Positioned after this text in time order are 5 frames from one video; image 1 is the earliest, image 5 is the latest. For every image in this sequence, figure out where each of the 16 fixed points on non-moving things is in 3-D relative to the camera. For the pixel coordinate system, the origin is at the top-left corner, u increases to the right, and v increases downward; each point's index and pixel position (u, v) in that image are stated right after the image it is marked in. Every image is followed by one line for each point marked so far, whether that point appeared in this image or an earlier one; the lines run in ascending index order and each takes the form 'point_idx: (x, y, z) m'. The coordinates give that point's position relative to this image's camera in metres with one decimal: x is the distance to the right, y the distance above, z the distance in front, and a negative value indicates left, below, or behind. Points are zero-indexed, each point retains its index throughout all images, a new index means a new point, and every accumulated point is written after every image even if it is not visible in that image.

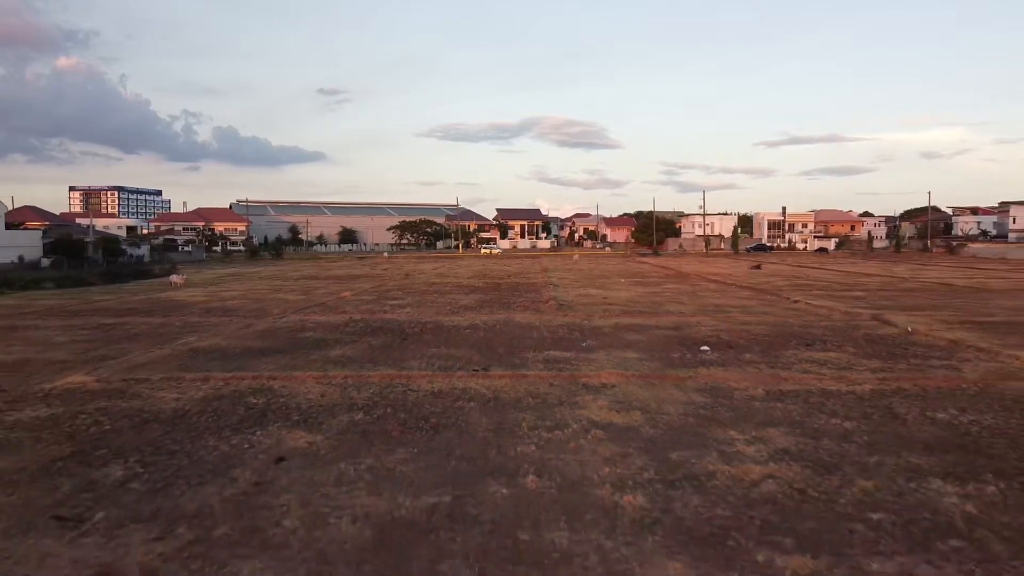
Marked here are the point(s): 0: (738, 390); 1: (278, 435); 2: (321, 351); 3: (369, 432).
0: (+1.2, -0.5, +5.7) m
1: (-1.0, -0.6, +4.3) m
2: (-1.3, -0.4, +7.3) m
3: (-0.6, -0.6, +4.4) m
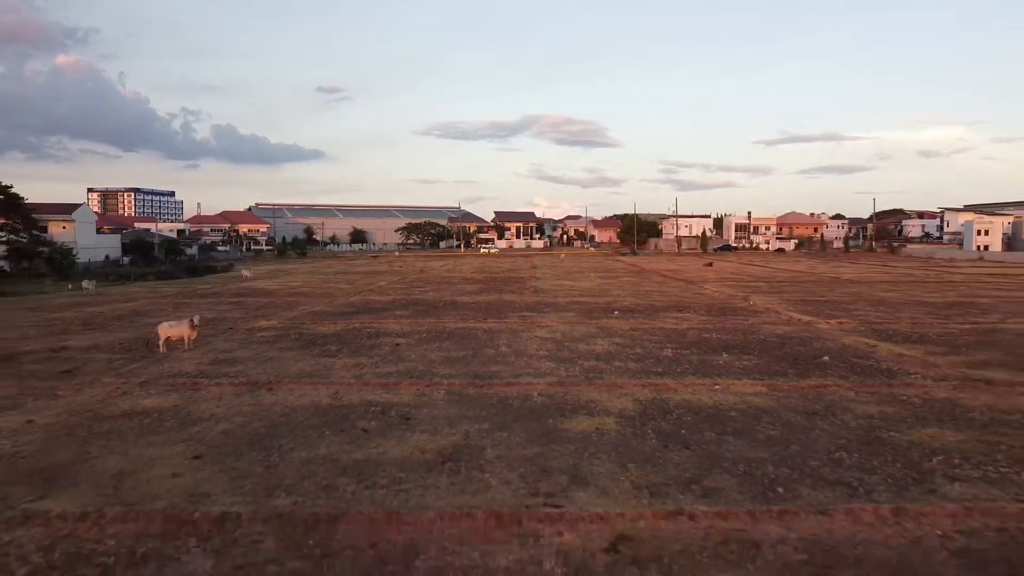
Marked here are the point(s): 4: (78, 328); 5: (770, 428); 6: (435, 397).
0: (+1.0, -0.4, +10.8) m
1: (-1.1, -0.5, +9.4) m
2: (-1.5, -0.3, +12.4) m
3: (-0.7, -0.4, +9.5) m
4: (-4.3, -0.4, +10.5) m
5: (+1.2, -0.7, +5.2) m
6: (-0.4, -0.6, +6.1) m
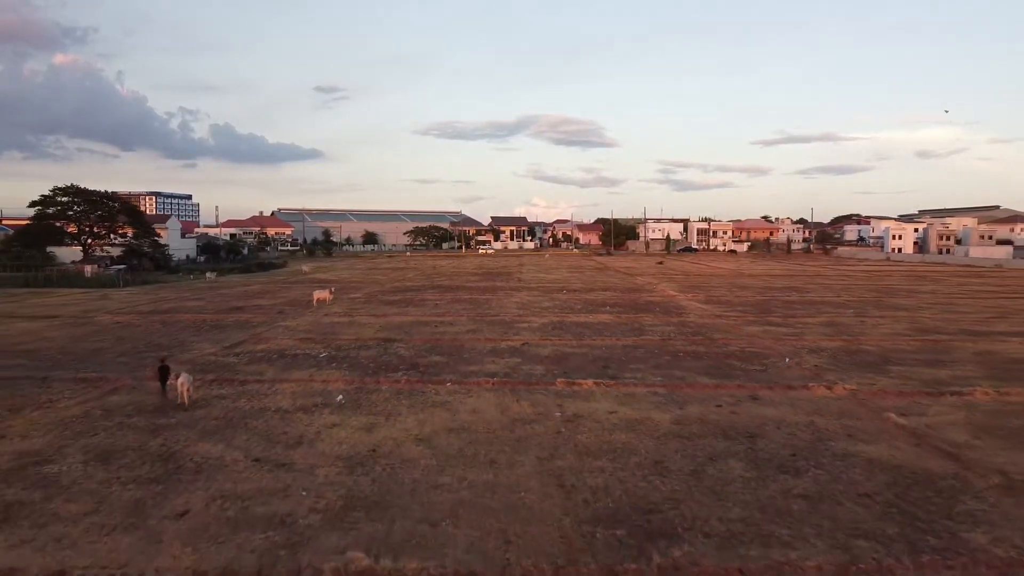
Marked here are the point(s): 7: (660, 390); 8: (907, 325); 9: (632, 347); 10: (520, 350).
0: (+0.8, -0.1, +18.3) m
1: (-1.3, -0.2, +16.9) m
2: (-1.7, -0.1, +19.9) m
3: (-0.9, -0.2, +17.0) m
4: (-4.5, -0.2, +18.0) m
5: (+1.0, -0.5, +12.7) m
6: (-0.6, -0.4, +13.6) m
7: (+1.1, -0.7, +7.8) m
8: (+4.8, -0.4, +13.0) m
9: (+1.2, -0.6, +10.5) m
10: (+0.1, -0.6, +10.3) m
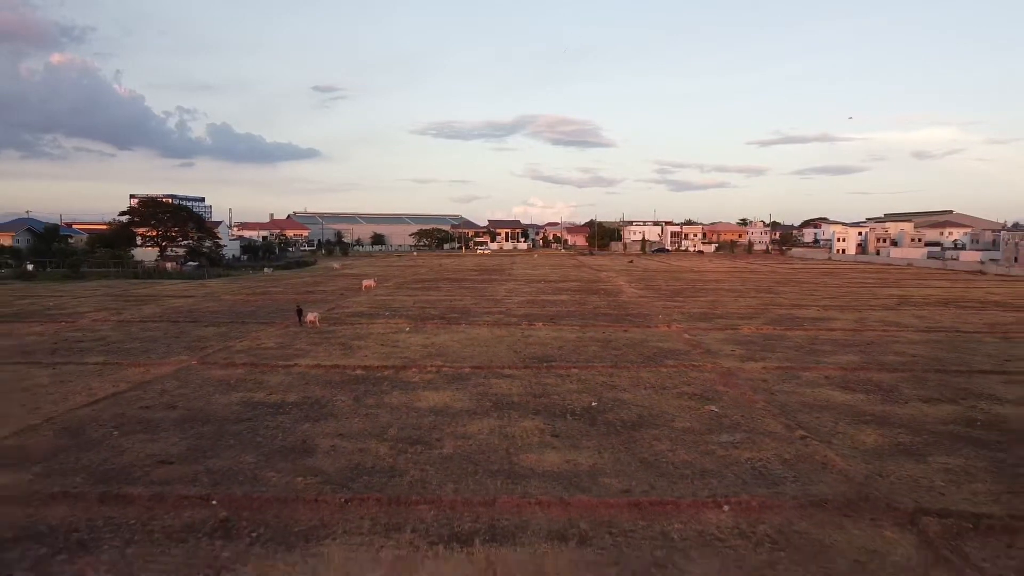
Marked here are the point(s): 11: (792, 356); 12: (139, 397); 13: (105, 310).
0: (+0.6, +0.1, +24.9) m
1: (-1.5, 0.0, +23.6) m
2: (-1.9, +0.1, +26.6) m
3: (-1.1, 0.0, +23.6) m
4: (-4.7, +0.1, +24.6) m
5: (+0.8, -0.2, +19.3) m
6: (-0.8, -0.2, +20.2) m
7: (+0.9, -0.5, +14.4) m
8: (+4.6, -0.2, +19.7) m
9: (+1.0, -0.4, +17.1) m
10: (-0.1, -0.4, +16.9) m
11: (+2.9, -0.7, +11.2) m
12: (-2.9, -0.8, +8.2) m
13: (-6.3, -0.3, +16.5) m
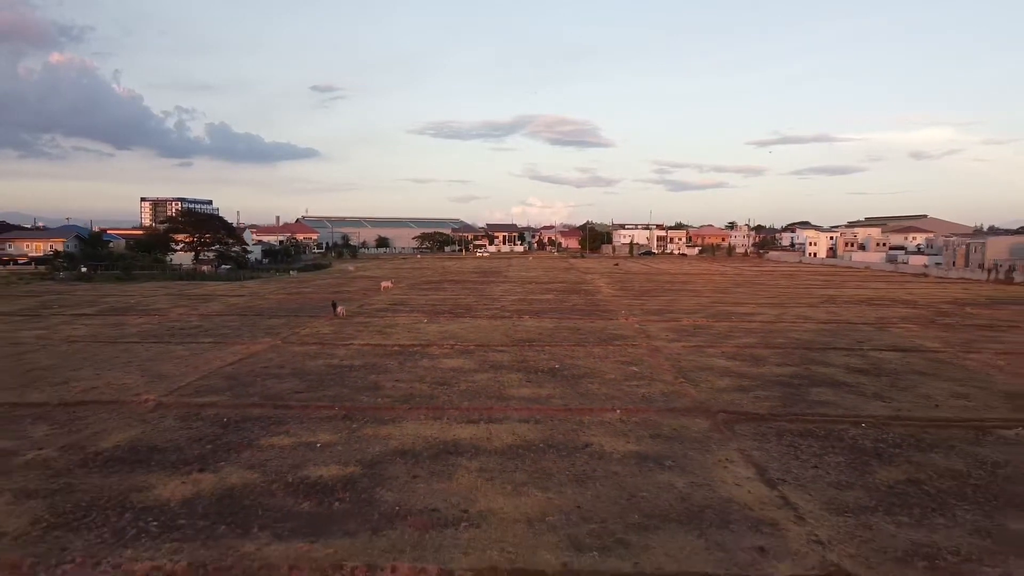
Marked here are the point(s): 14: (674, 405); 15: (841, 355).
0: (+0.5, 0.0, +29.1) m
1: (-1.6, 0.0, +27.7) m
2: (-2.0, +0.1, +30.7) m
3: (-1.3, 0.0, +27.7) m
4: (-4.8, 0.0, +28.8) m
5: (+0.7, -0.3, +23.5) m
6: (-1.0, -0.2, +24.4) m
7: (+0.8, -0.5, +18.5) m
8: (+4.5, -0.3, +23.8) m
9: (+0.9, -0.4, +21.2) m
10: (-0.3, -0.4, +21.0) m
11: (+2.8, -0.7, +15.3) m
12: (-3.0, -0.9, +12.3) m
13: (-6.4, -0.4, +20.6) m
14: (+1.4, -1.0, +9.4) m
15: (+4.1, -0.8, +13.2) m
